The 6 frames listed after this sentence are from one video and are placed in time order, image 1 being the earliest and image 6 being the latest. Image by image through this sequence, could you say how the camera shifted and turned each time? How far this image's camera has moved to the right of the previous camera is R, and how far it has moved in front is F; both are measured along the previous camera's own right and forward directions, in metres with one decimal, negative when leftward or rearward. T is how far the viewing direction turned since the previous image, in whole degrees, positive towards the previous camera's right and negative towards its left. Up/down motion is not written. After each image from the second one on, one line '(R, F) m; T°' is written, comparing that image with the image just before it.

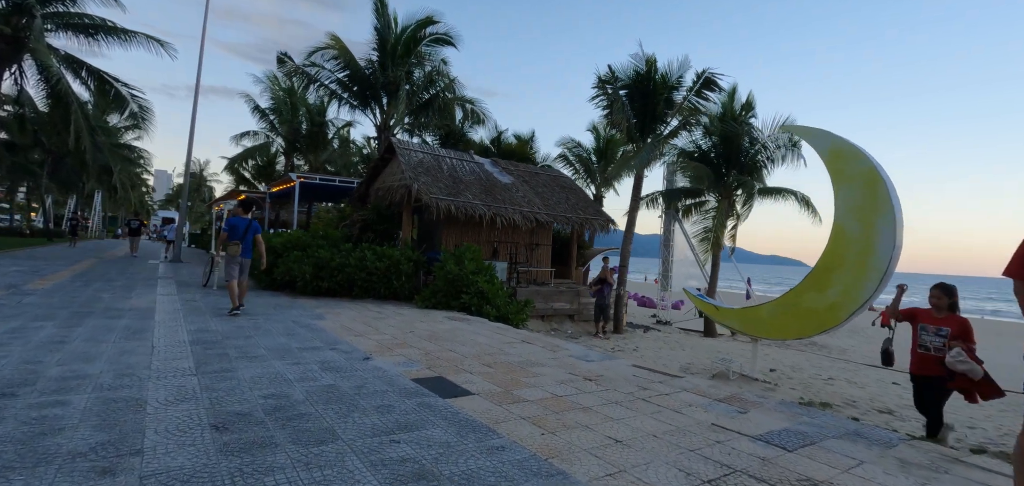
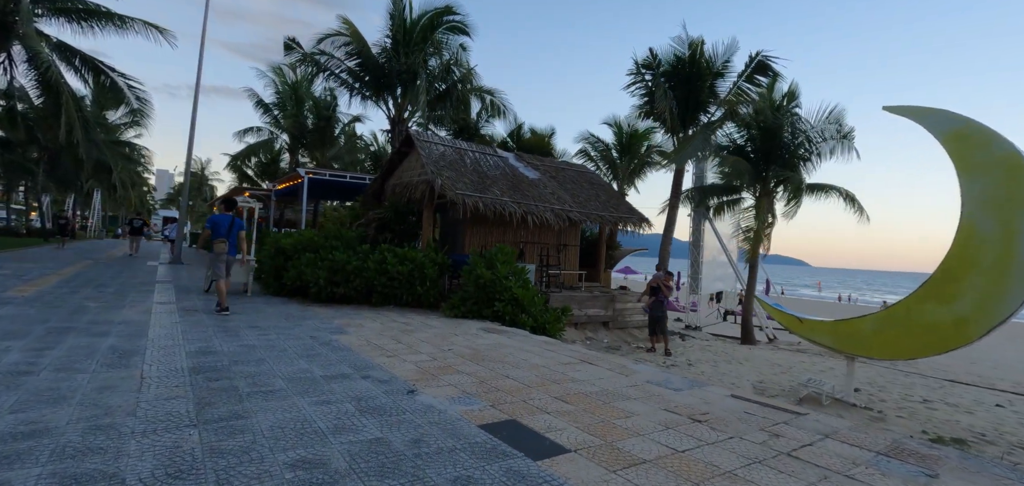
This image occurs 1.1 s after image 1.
(-0.7, +1.1) m; 0°
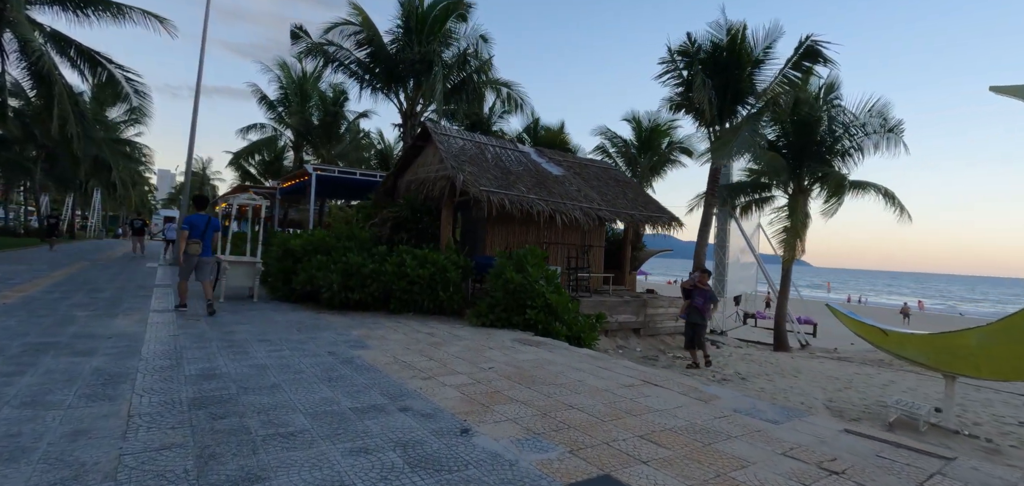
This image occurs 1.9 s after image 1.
(-0.5, +0.9) m; 0°
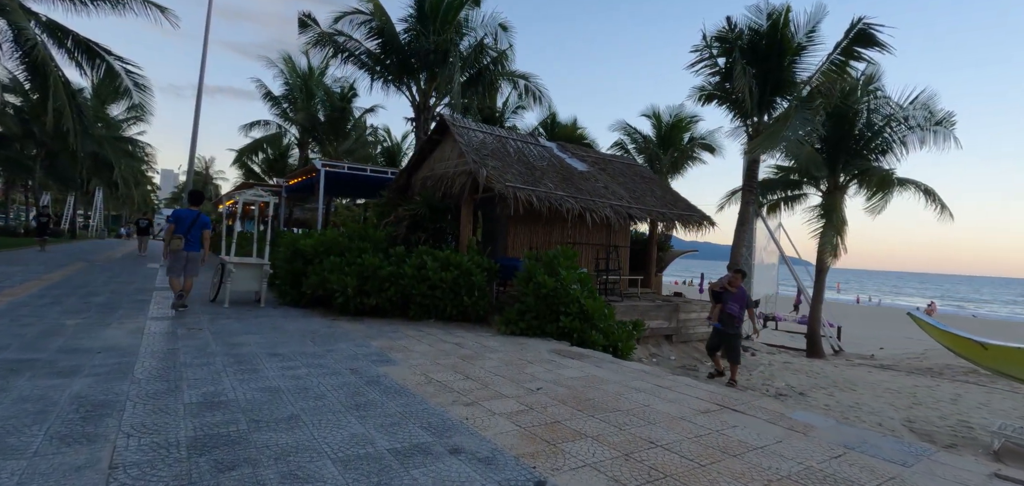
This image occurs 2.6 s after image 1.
(-0.5, +0.8) m; 0°
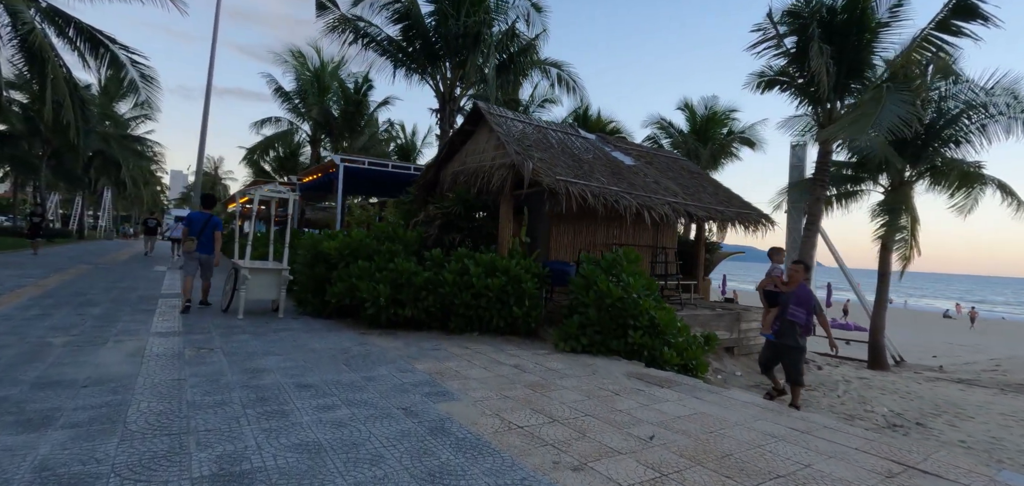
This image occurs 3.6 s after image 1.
(-0.7, +1.1) m; -1°
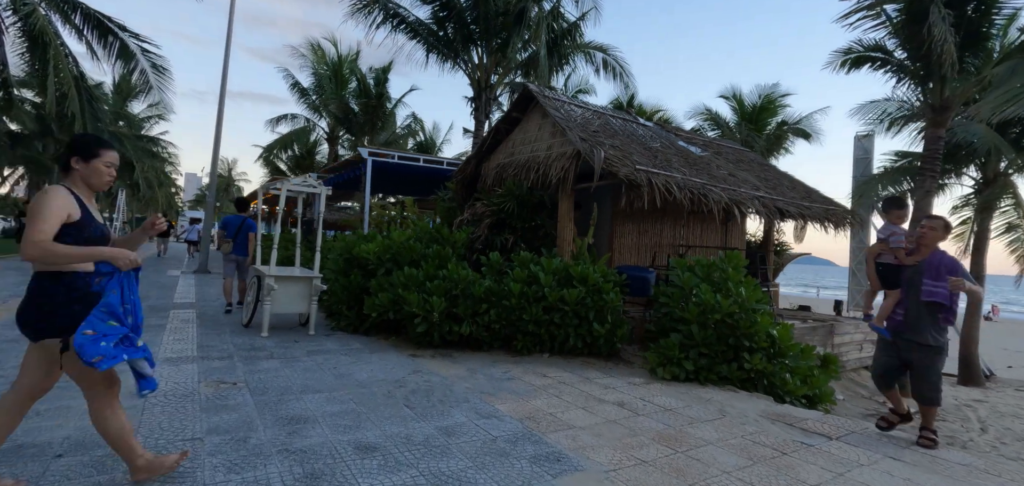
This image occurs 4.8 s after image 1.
(-0.8, +1.2) m; -1°
